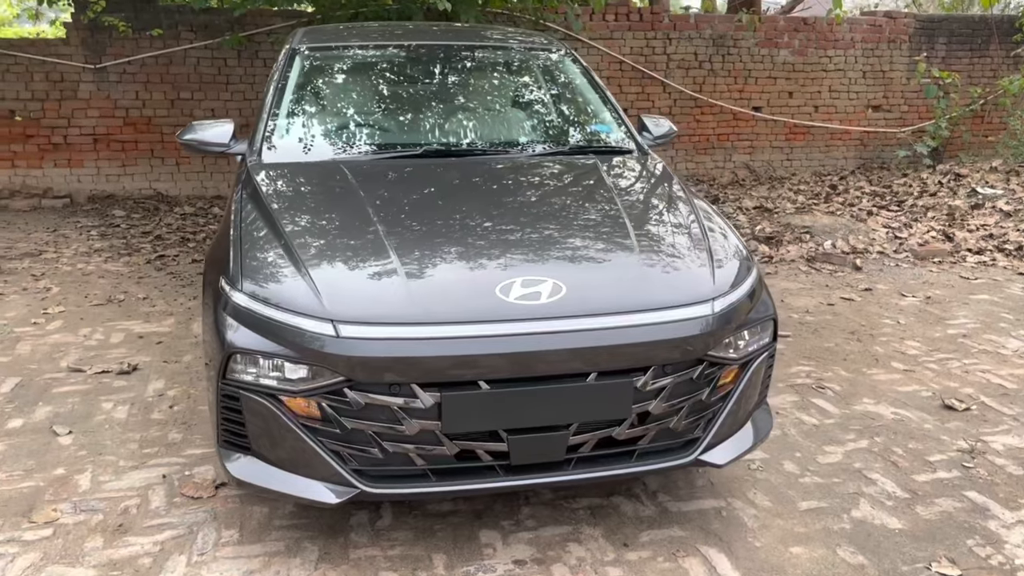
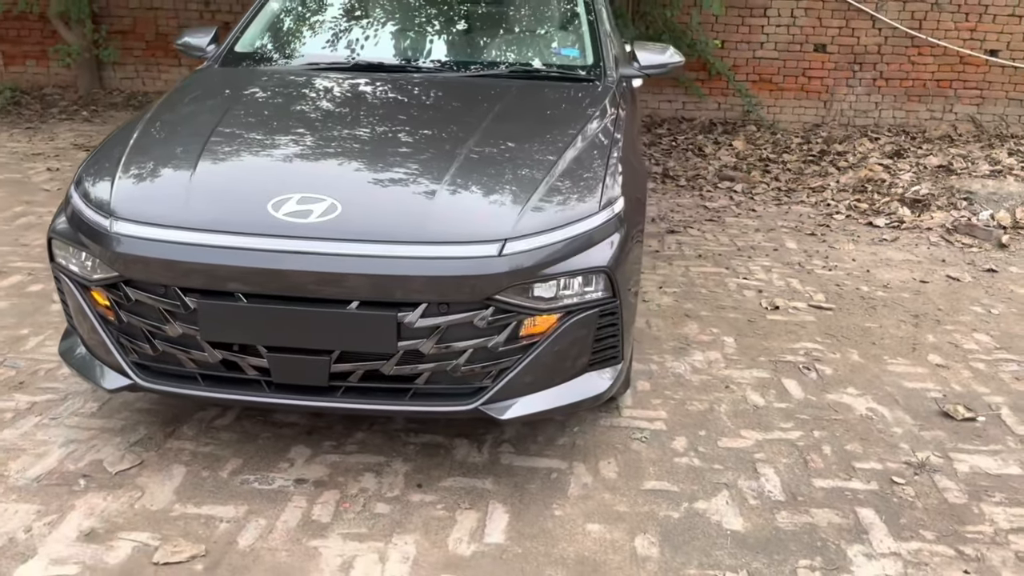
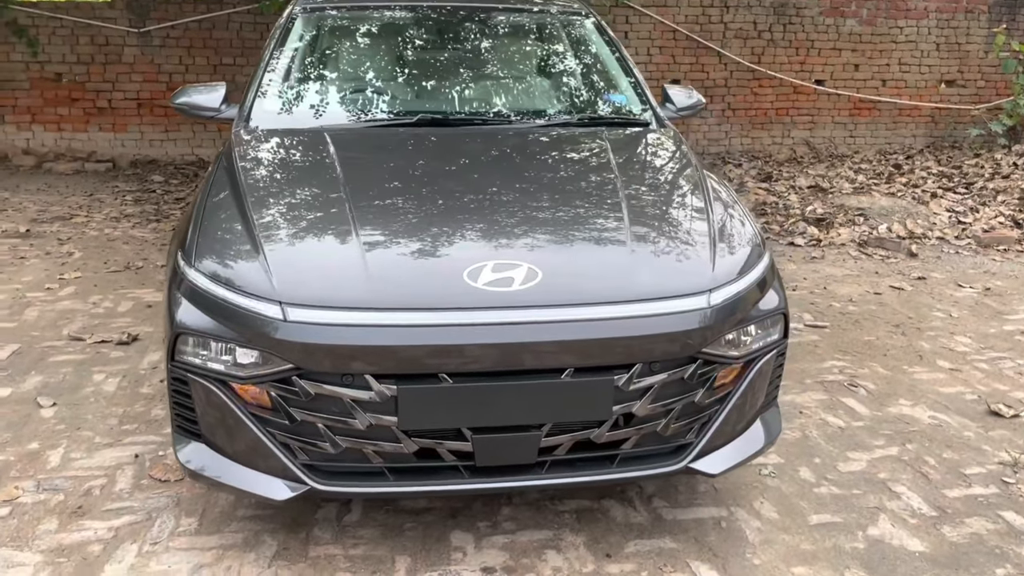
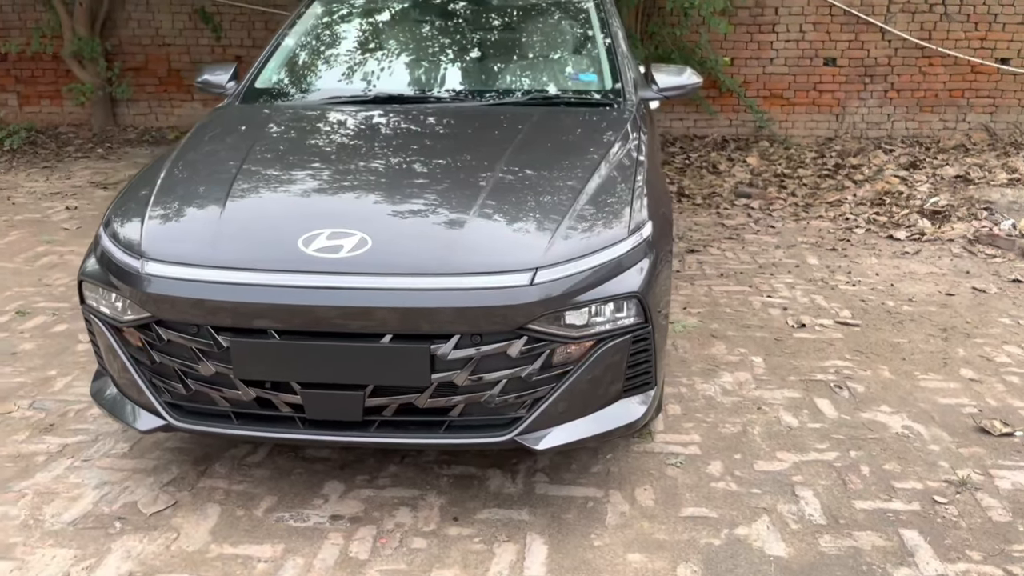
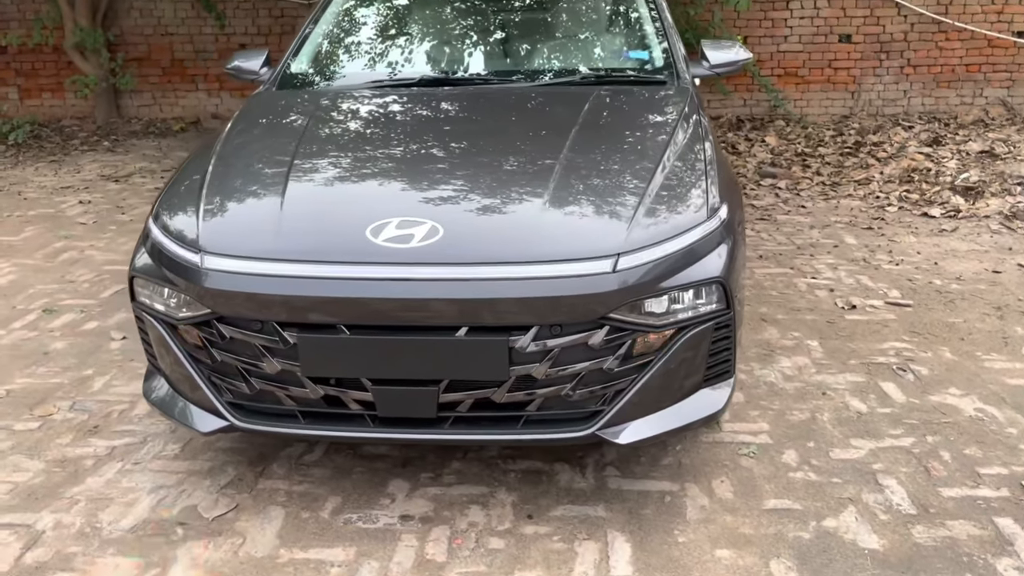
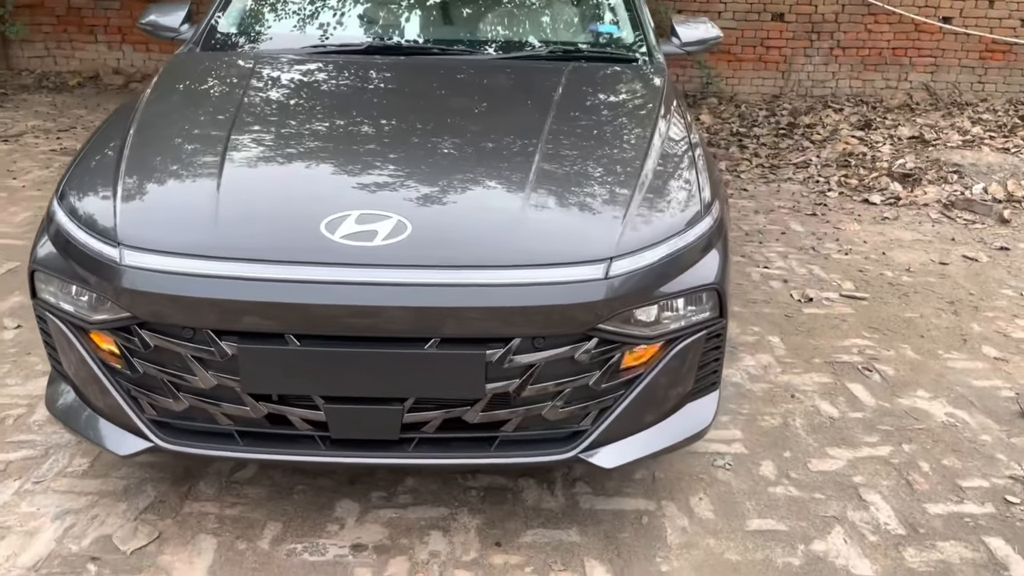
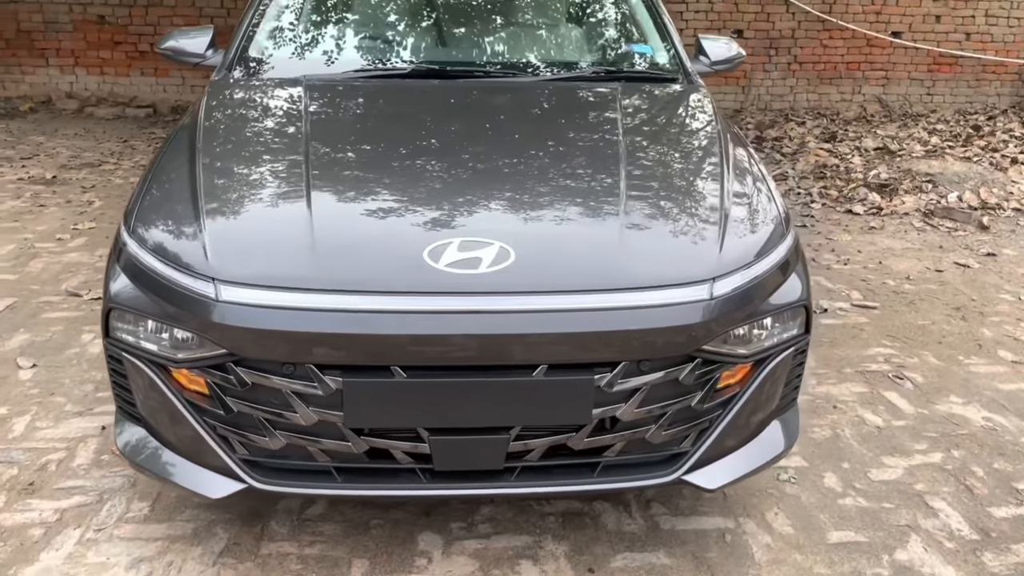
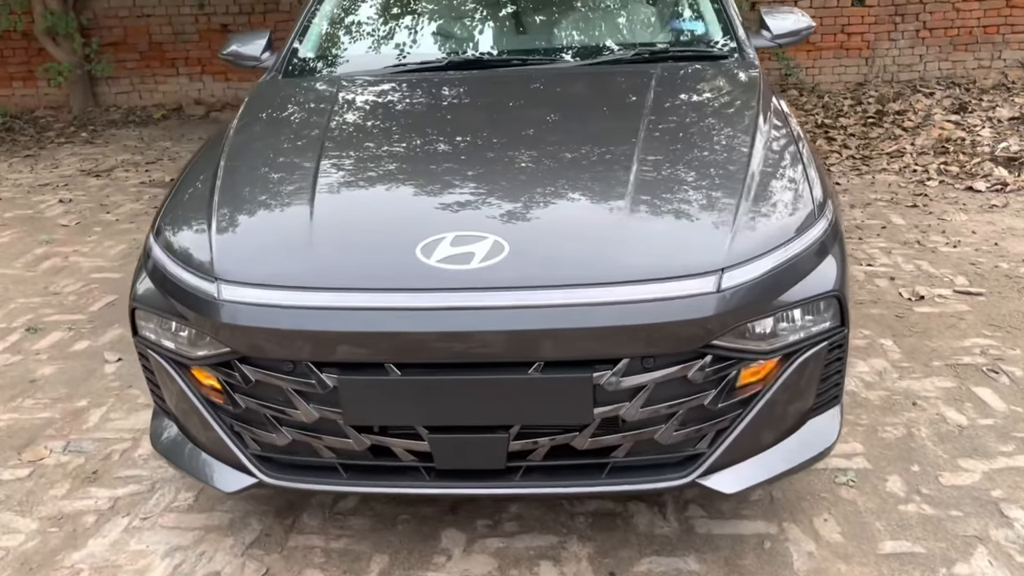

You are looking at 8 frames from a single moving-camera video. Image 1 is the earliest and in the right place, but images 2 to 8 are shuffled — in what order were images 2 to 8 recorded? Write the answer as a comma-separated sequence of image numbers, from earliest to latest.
3, 7, 6, 2, 4, 5, 8
